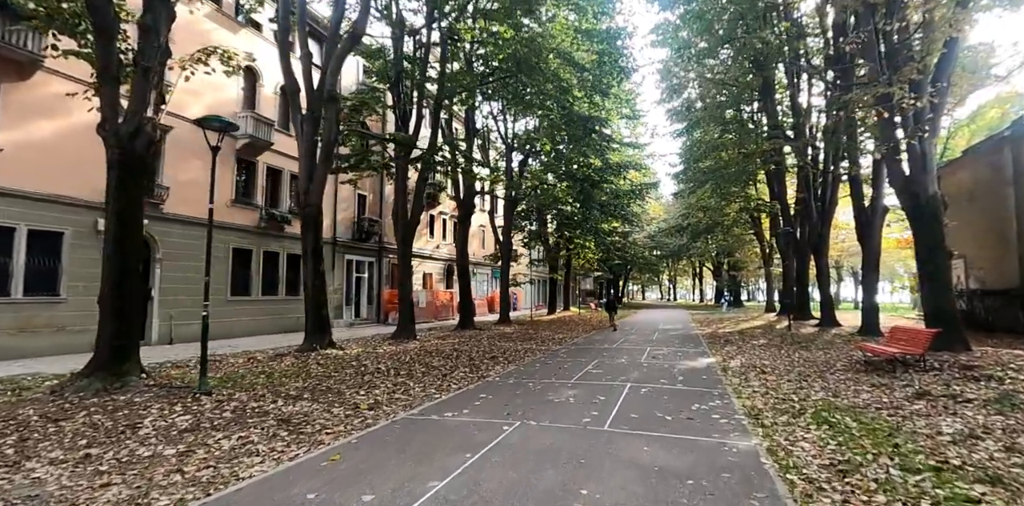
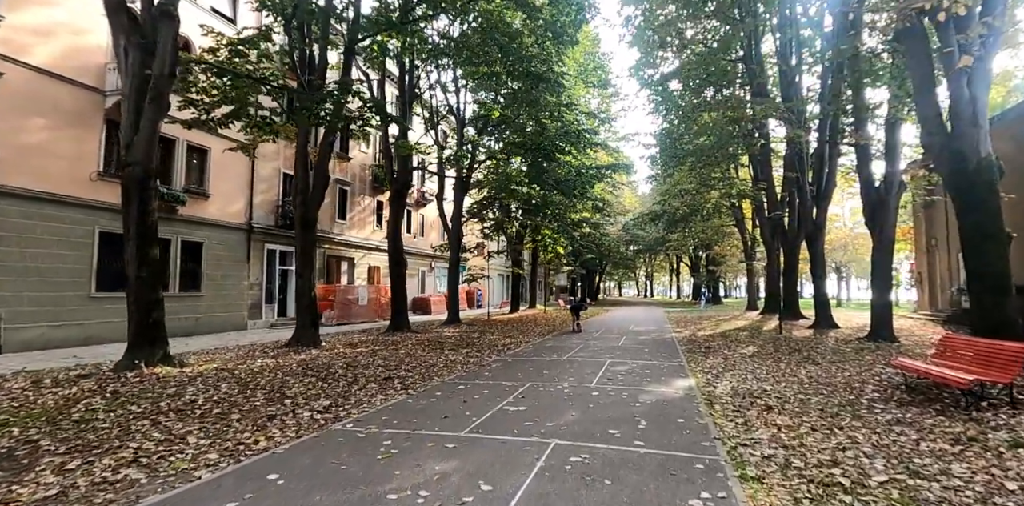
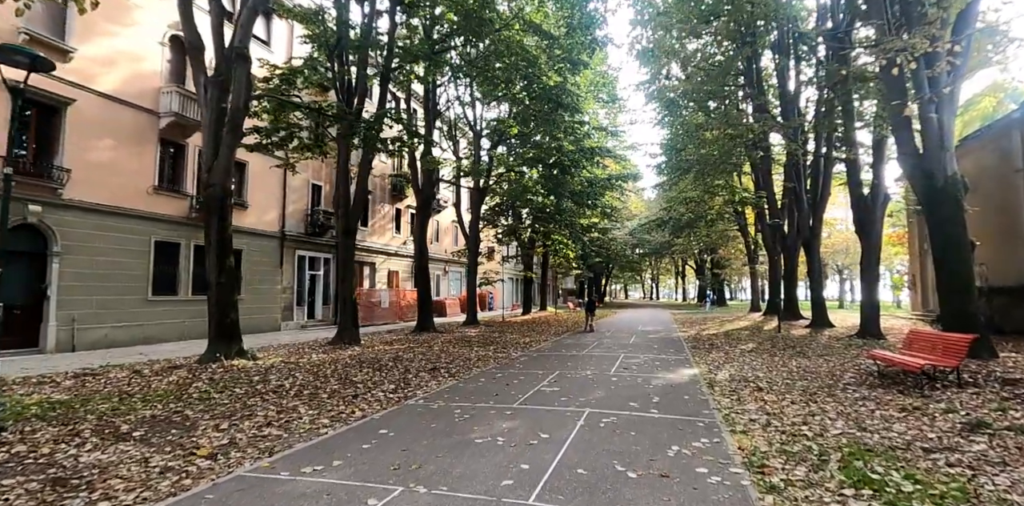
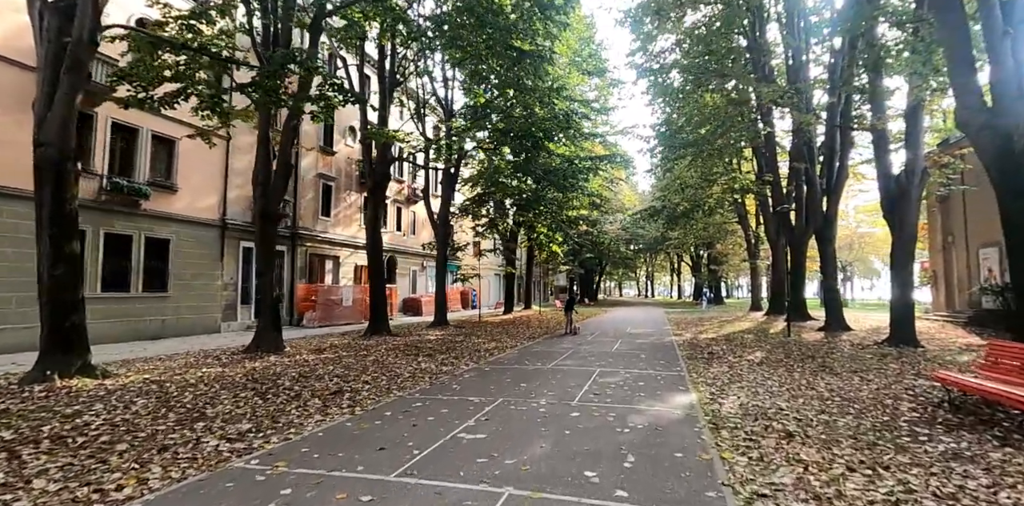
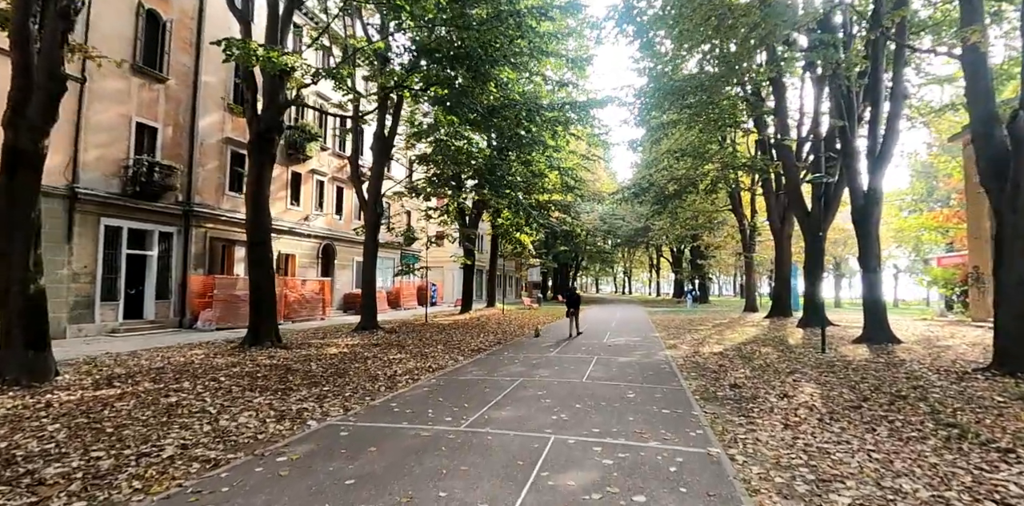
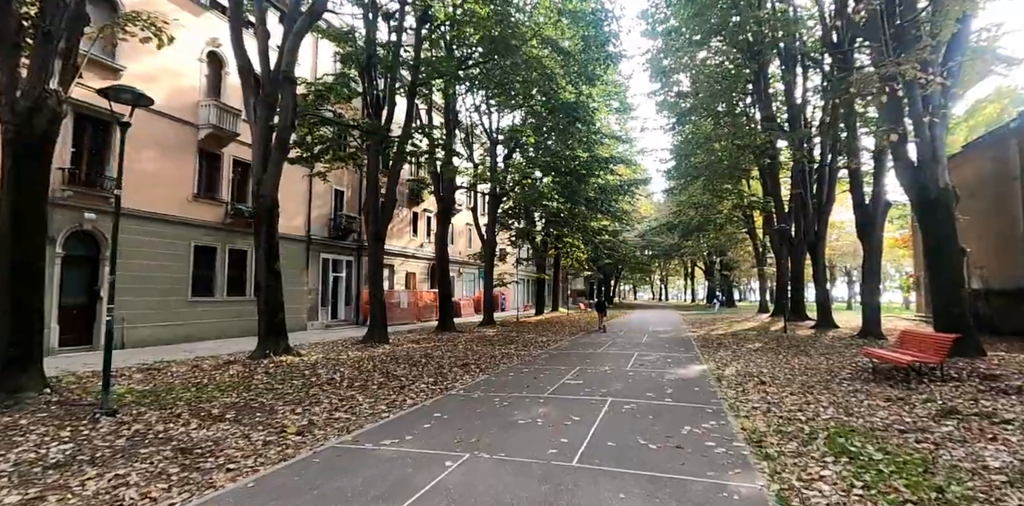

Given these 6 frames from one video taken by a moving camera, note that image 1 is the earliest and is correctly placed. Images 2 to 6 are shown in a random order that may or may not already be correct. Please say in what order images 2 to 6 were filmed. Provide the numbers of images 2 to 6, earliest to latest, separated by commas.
6, 3, 2, 4, 5
